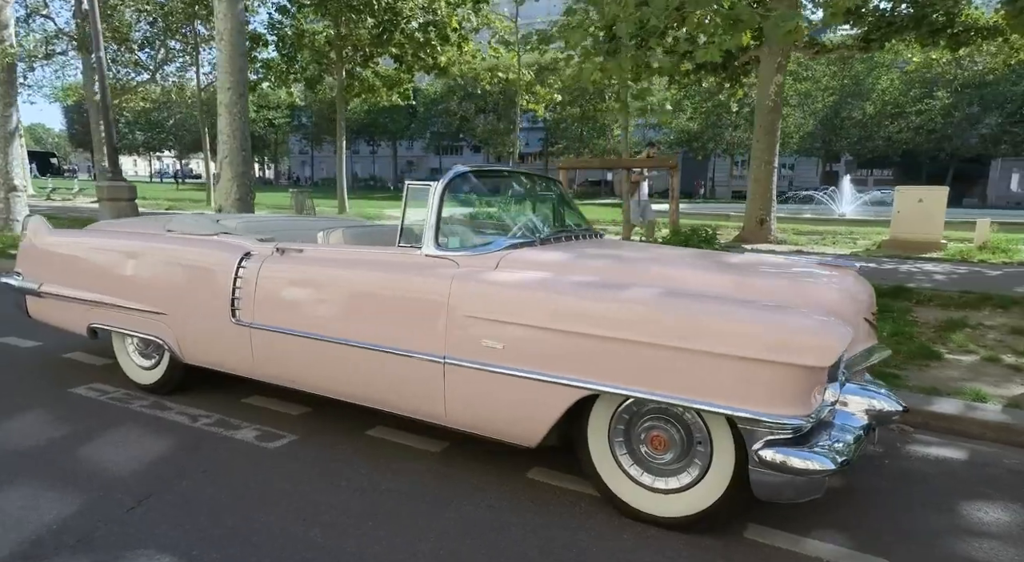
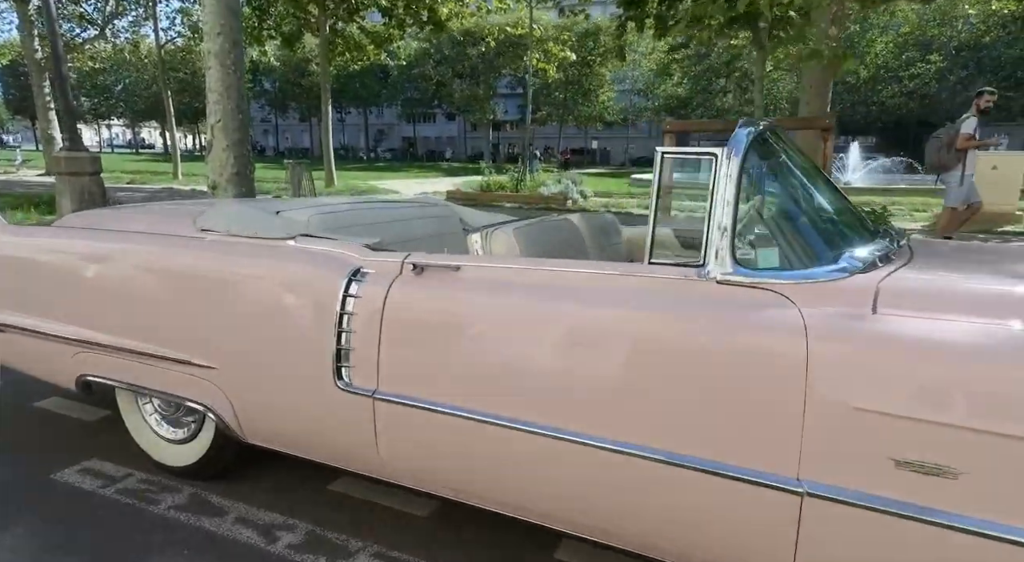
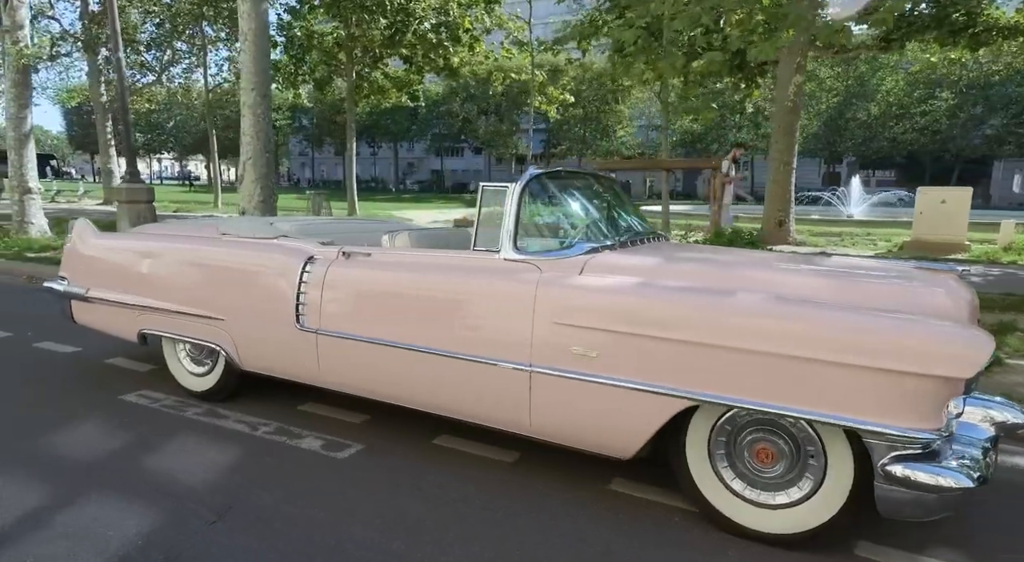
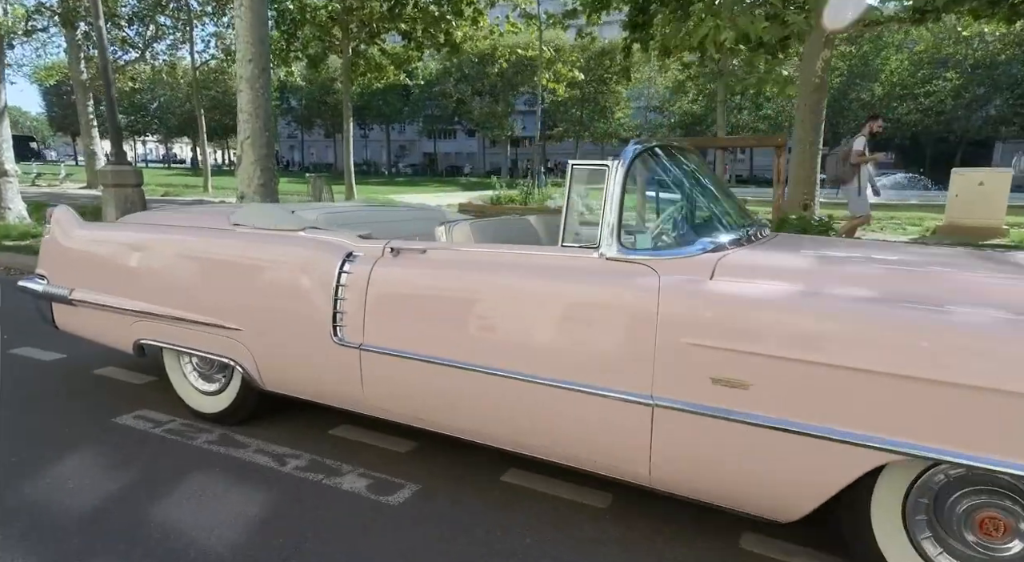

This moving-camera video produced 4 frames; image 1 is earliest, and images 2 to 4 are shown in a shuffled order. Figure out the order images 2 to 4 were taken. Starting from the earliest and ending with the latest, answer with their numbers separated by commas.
3, 4, 2
